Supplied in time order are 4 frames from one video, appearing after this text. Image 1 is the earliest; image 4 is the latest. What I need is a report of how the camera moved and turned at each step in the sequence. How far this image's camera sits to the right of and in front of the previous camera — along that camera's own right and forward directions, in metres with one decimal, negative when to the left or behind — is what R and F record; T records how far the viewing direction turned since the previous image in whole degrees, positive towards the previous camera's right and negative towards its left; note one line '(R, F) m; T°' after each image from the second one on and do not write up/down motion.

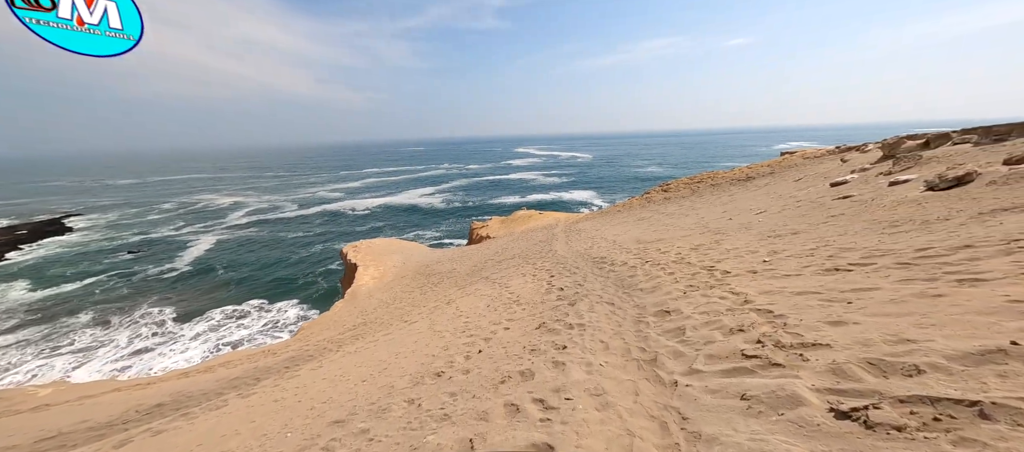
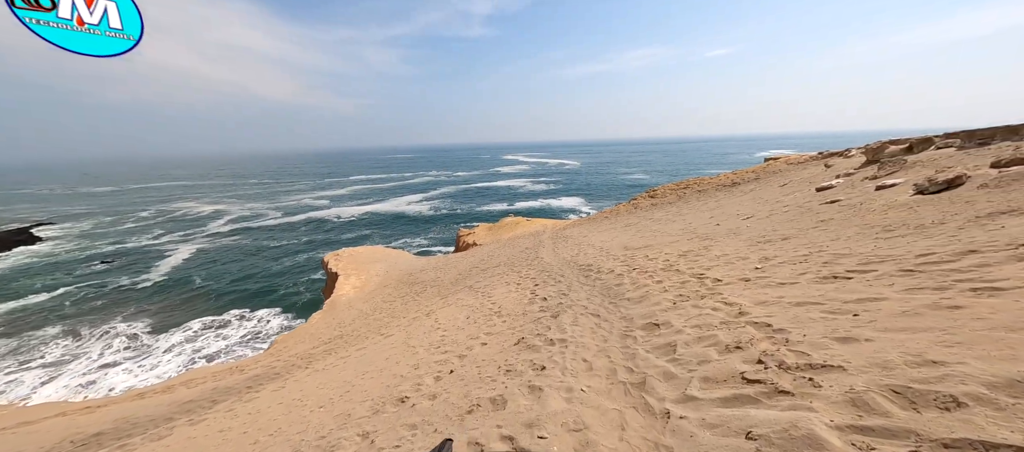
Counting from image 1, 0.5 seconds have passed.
(+0.2, +0.4) m; +2°
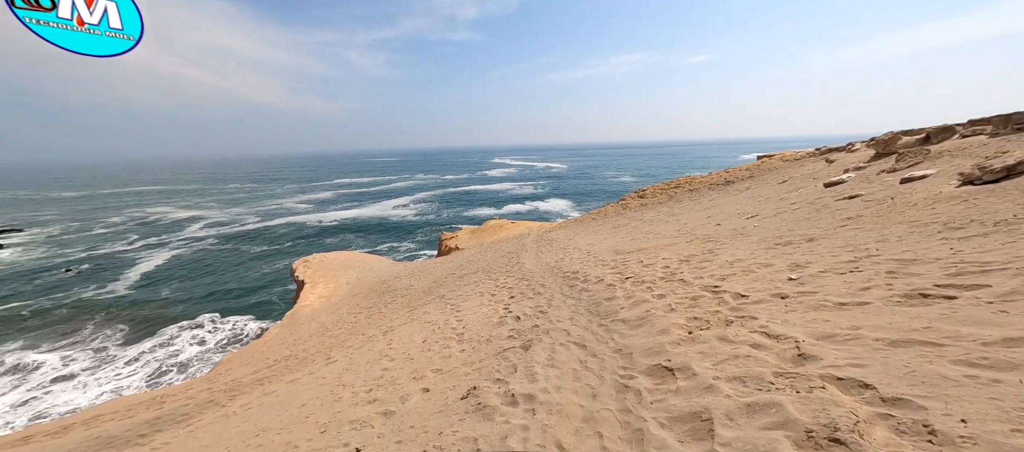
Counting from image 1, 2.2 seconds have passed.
(+0.4, +1.3) m; +2°
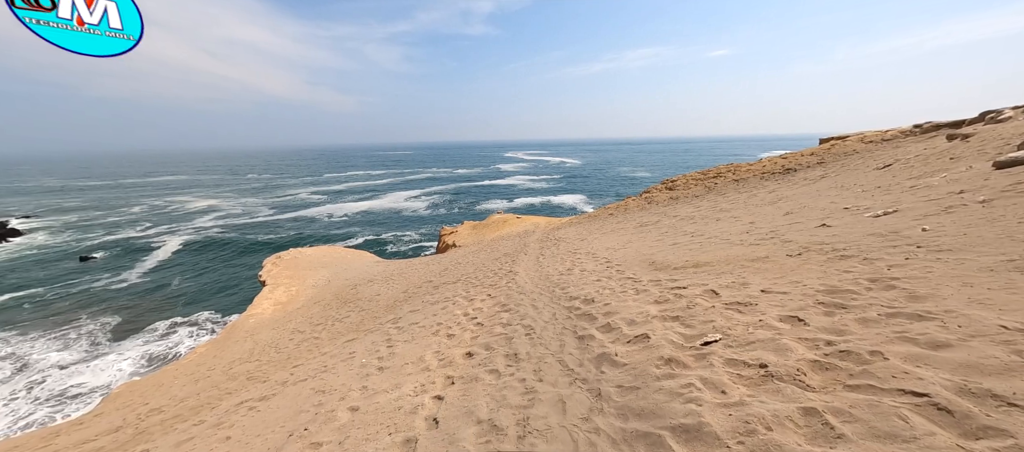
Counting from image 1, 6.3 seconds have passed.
(+0.6, +3.3) m; -2°
